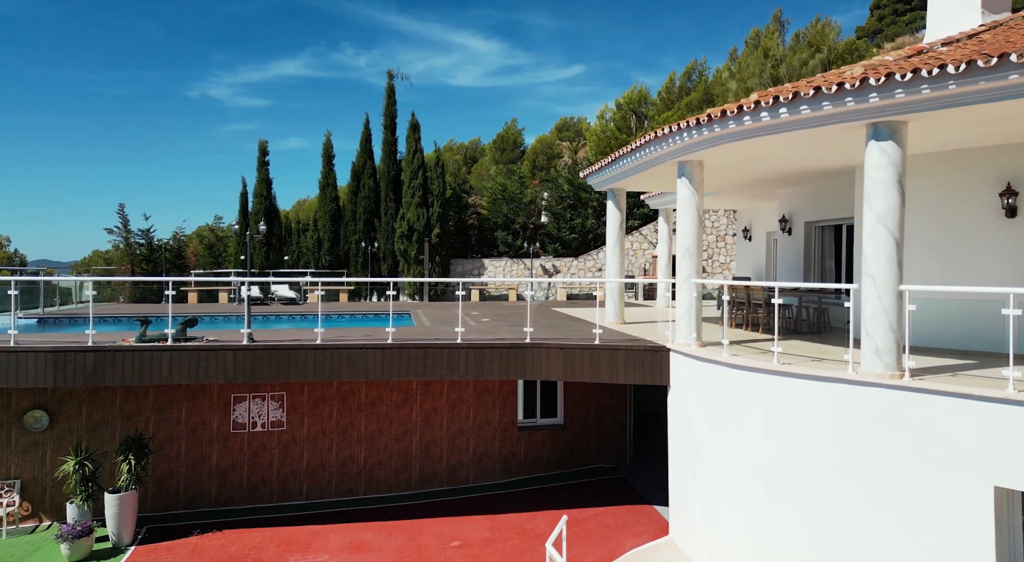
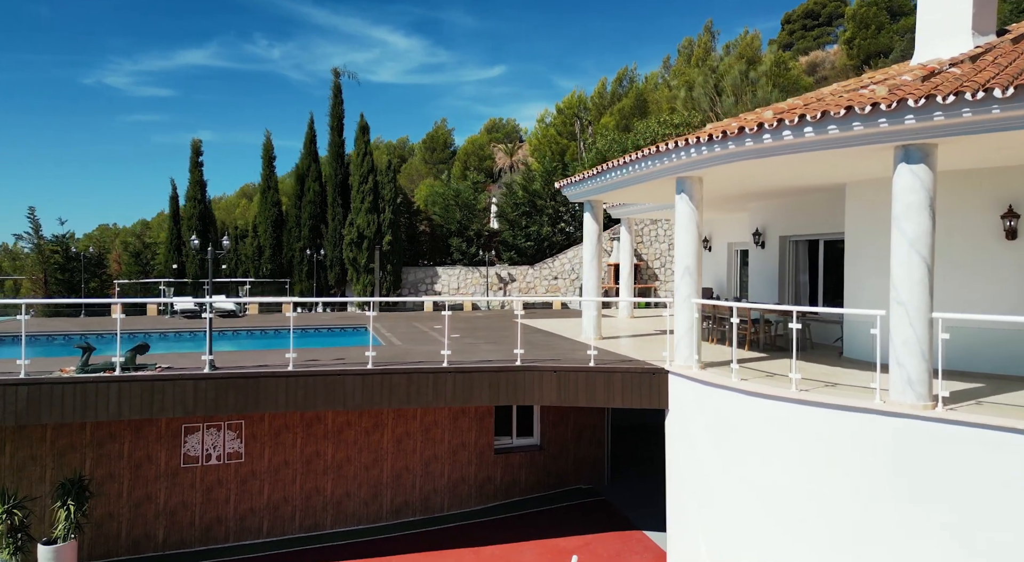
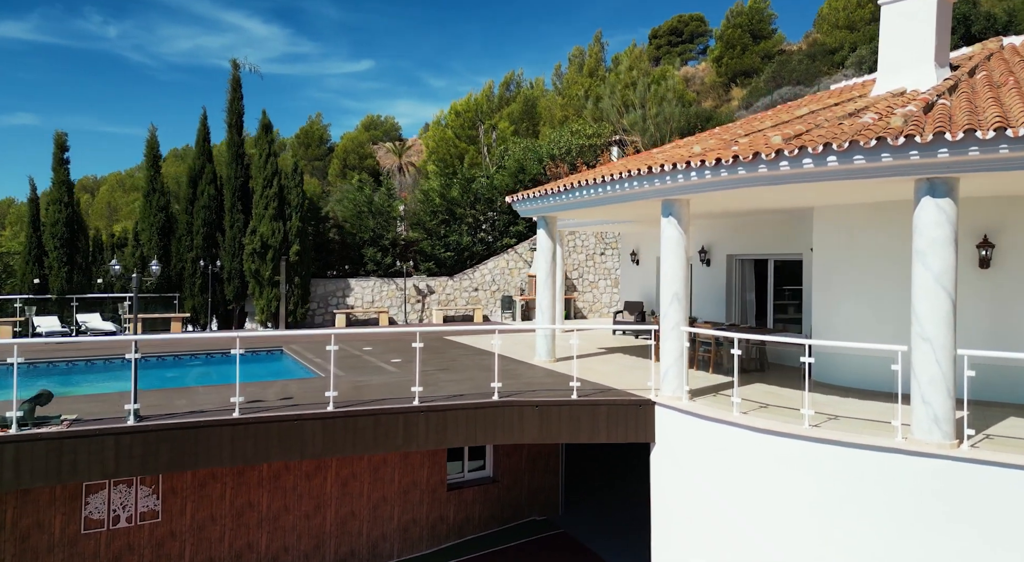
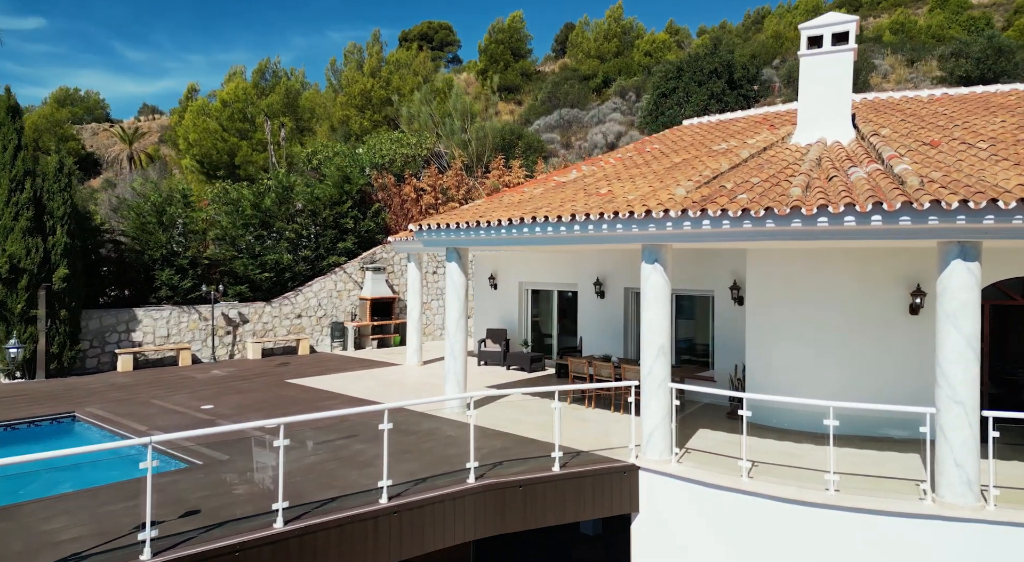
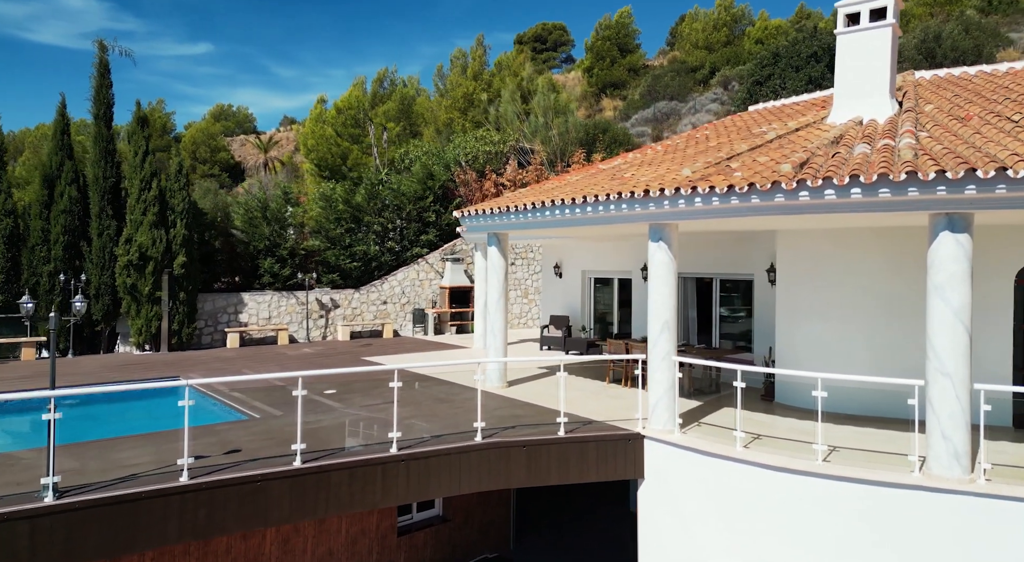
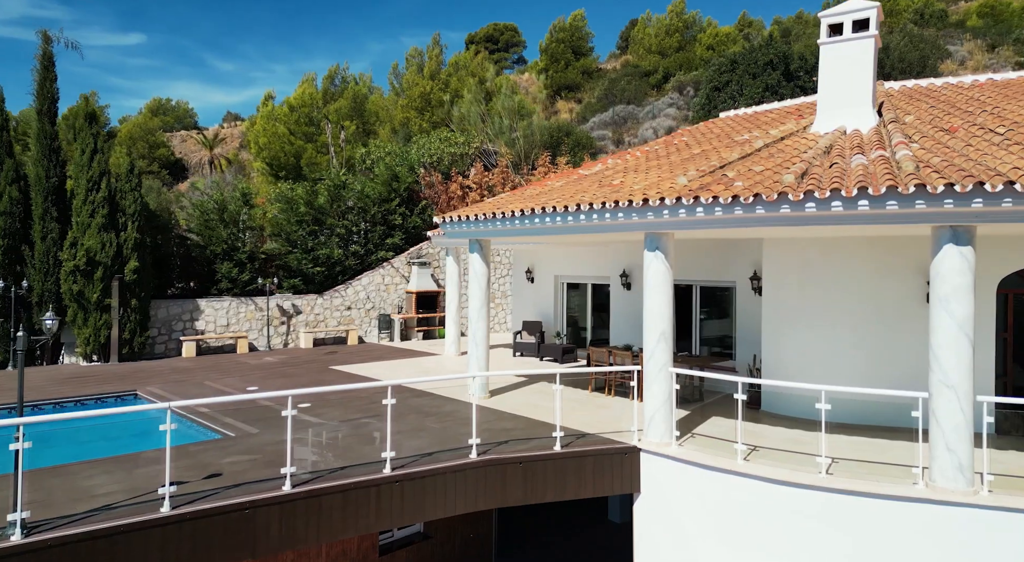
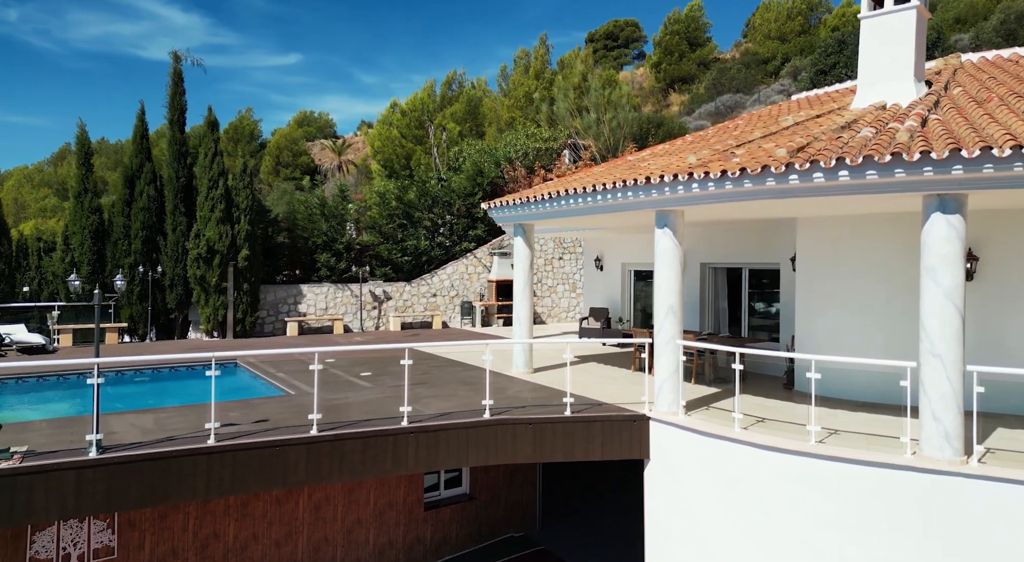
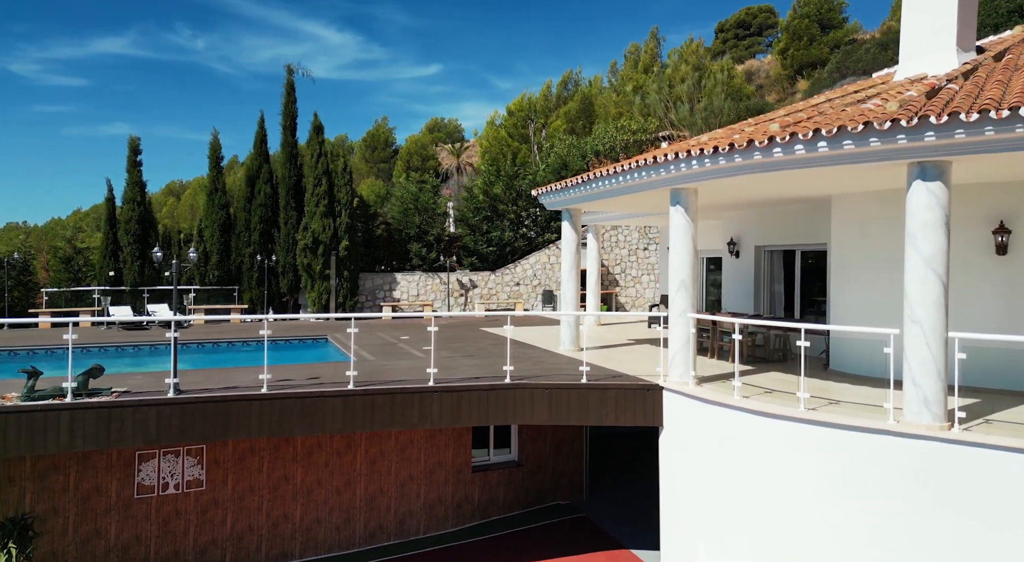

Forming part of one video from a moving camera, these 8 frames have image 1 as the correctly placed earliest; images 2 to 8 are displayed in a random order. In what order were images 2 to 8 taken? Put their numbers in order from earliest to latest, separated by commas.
2, 8, 3, 7, 5, 6, 4
